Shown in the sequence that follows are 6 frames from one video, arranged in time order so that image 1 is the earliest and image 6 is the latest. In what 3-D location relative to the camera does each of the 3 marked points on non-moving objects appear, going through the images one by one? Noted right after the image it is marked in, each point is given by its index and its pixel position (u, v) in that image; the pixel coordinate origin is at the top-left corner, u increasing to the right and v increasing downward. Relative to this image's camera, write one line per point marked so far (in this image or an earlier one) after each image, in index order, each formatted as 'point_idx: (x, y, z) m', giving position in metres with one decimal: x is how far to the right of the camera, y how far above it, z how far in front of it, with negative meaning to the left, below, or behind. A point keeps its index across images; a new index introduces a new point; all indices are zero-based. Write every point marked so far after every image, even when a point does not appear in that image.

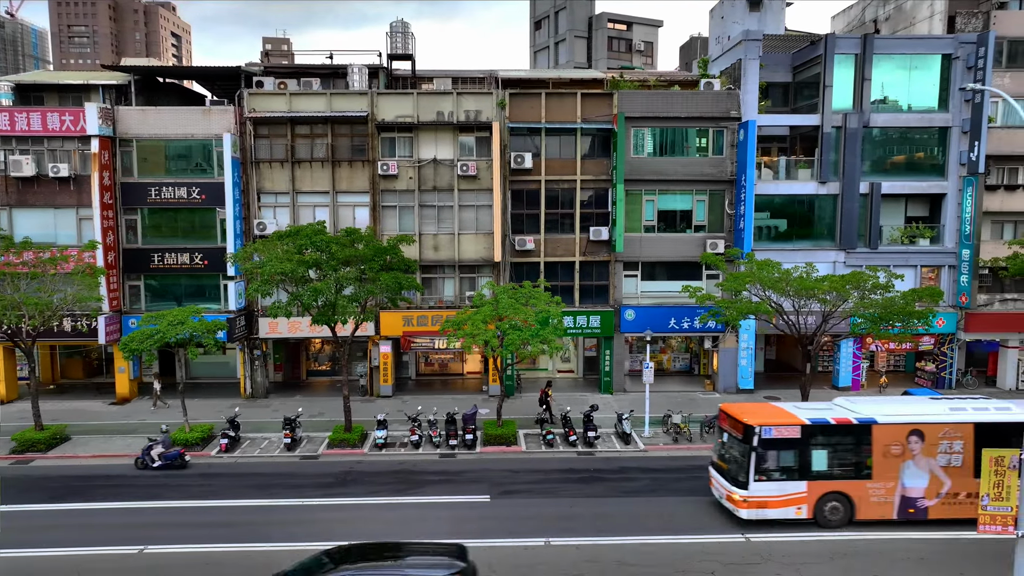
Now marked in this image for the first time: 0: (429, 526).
0: (-2.0, -5.7, +16.9) m
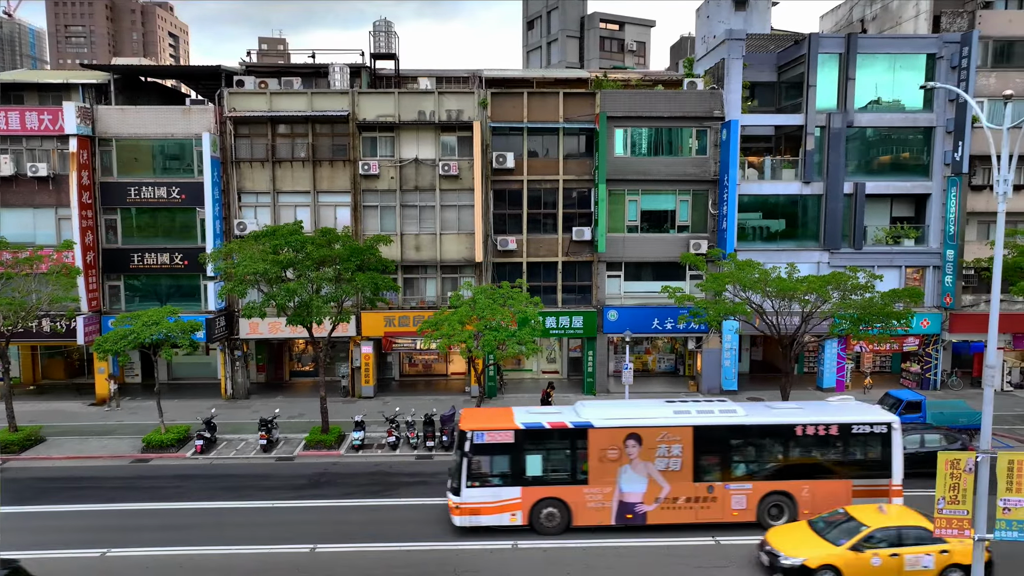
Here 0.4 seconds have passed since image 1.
0: (-2.7, -5.7, +16.8) m
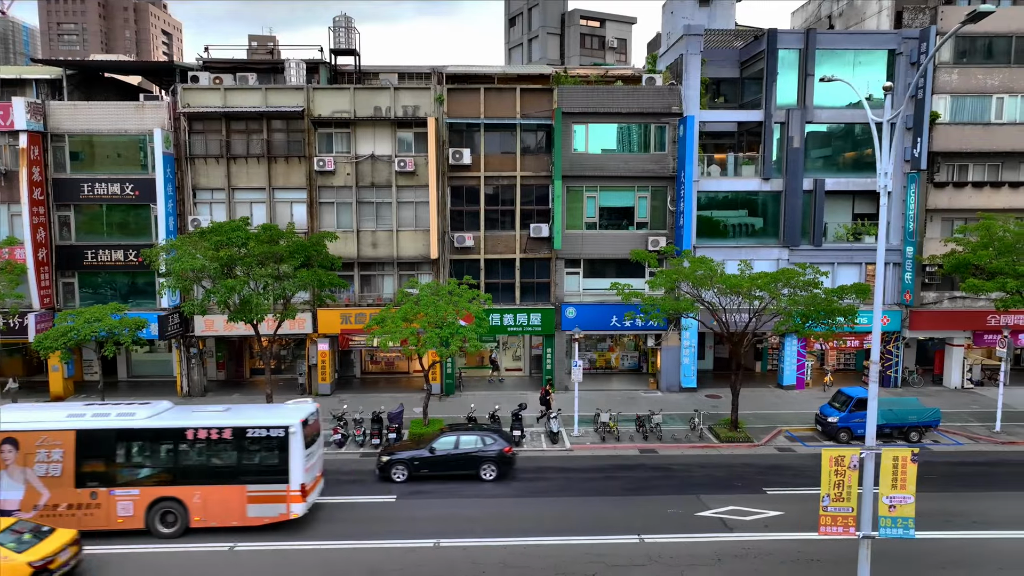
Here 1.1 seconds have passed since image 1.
0: (-4.4, -5.6, +16.6) m
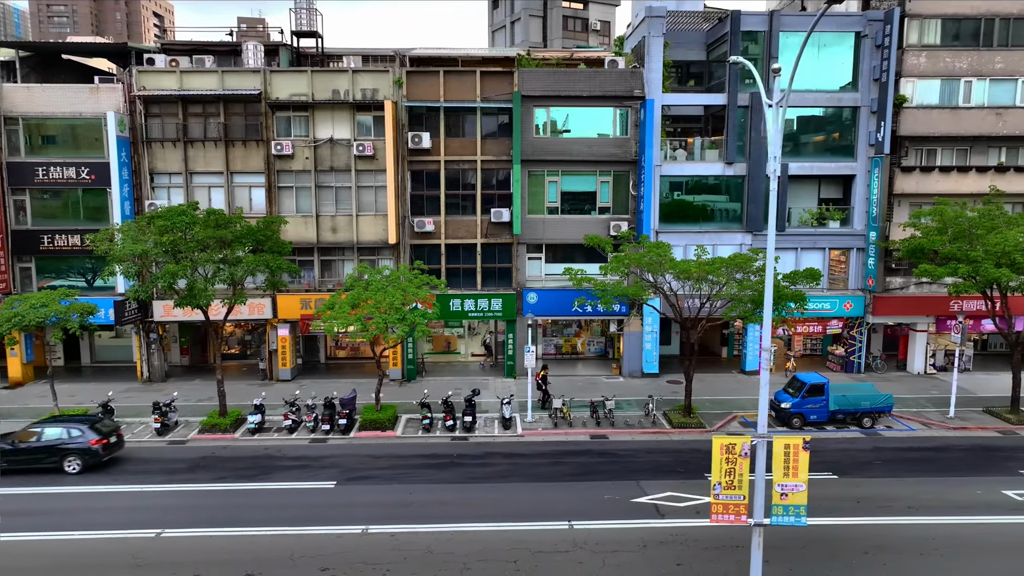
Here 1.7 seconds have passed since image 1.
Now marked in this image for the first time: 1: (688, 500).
0: (-6.0, -5.3, +16.6) m
1: (+4.3, -5.2, +17.1) m
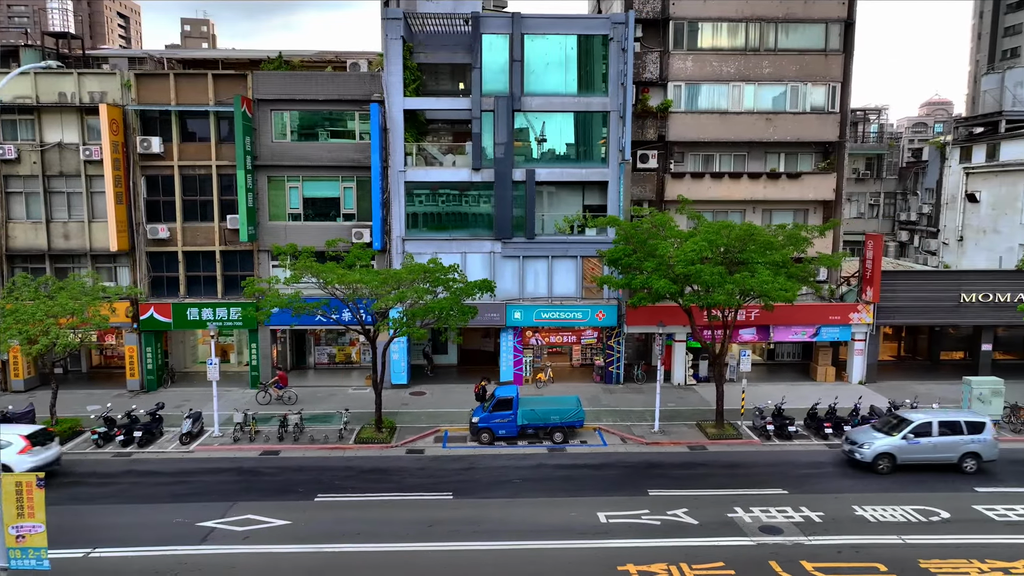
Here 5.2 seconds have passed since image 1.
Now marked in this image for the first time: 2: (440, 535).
0: (-16.3, -5.6, +15.7) m
1: (-6.0, -5.5, +16.3) m
2: (-1.6, -5.6, +15.8) m
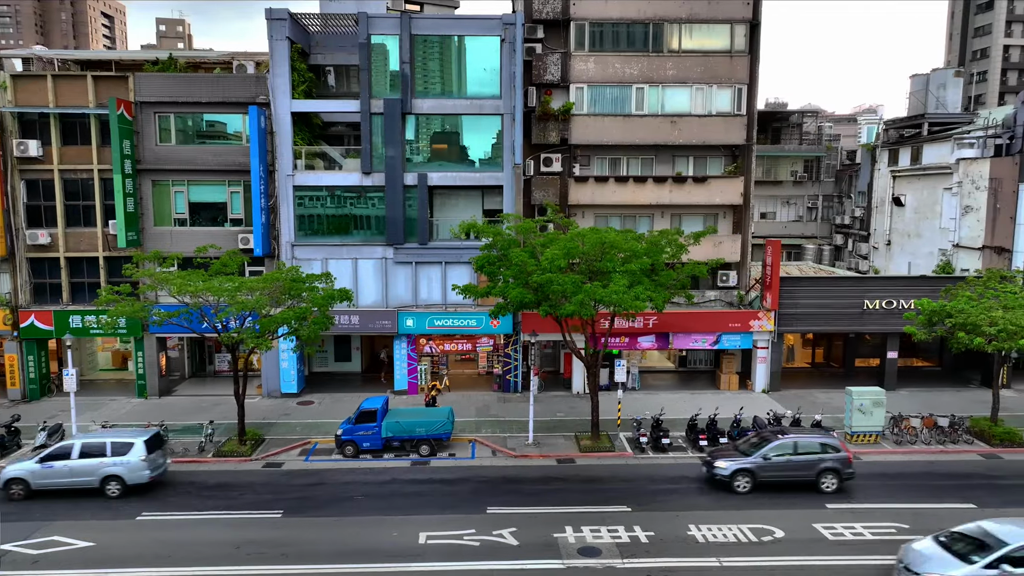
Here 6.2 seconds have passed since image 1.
0: (-20.5, -5.9, +14.9) m
1: (-10.2, -5.7, +15.6) m
2: (-5.8, -5.8, +15.2) m
